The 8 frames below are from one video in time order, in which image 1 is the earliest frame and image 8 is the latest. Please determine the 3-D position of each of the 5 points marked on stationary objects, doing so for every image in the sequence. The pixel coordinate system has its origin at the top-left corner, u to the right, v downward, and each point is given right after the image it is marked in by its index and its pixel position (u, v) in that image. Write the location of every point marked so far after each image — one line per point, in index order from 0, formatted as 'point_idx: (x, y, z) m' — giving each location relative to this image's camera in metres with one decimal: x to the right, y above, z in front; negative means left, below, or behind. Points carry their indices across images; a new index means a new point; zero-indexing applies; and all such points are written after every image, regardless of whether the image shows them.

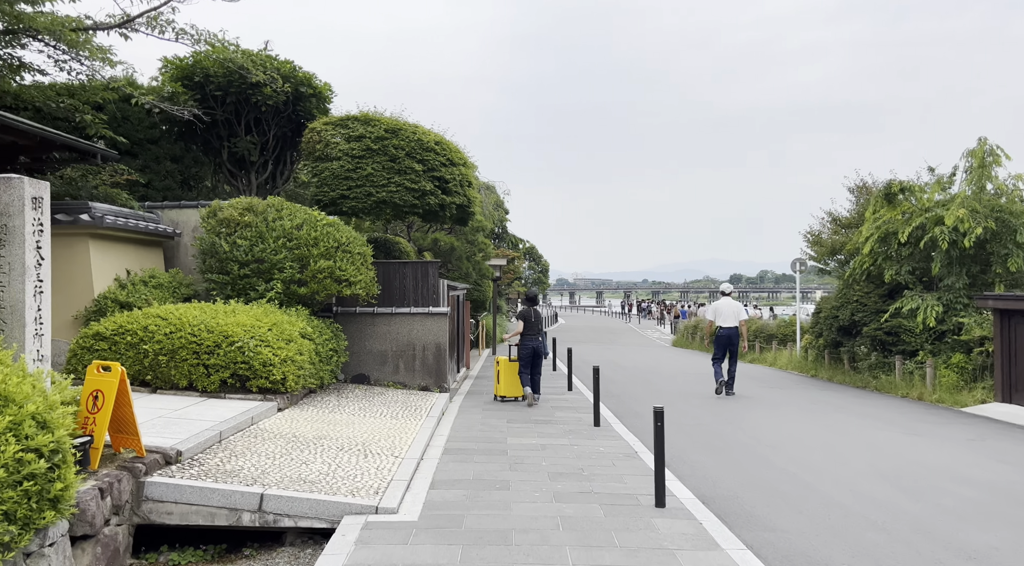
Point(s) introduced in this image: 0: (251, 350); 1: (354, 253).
0: (-2.9, -0.7, +8.8) m
1: (-2.4, +0.4, +11.1) m
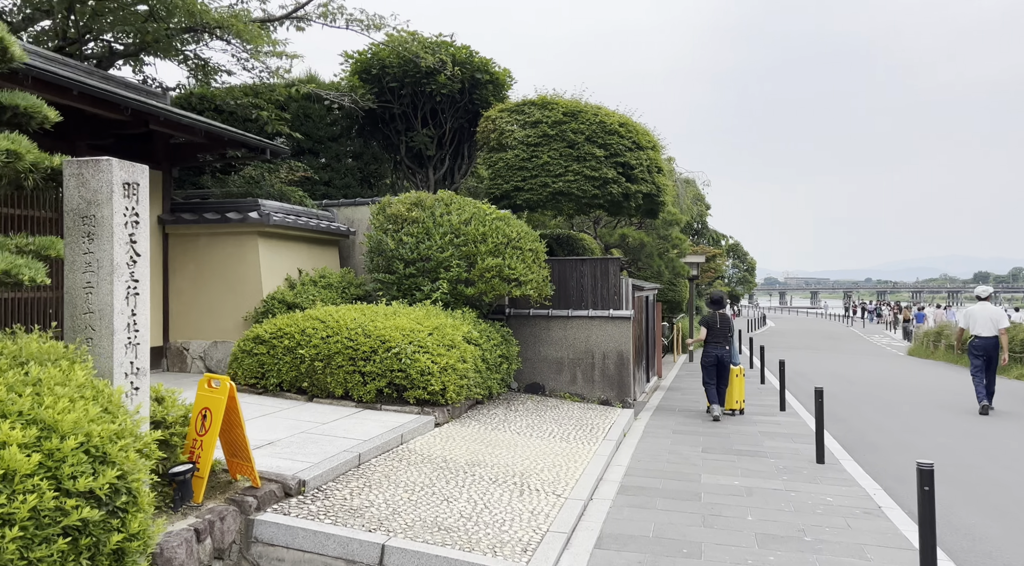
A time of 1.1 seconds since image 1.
0: (-1.1, -0.7, +7.9) m
1: (0.0, +0.4, +10.0) m
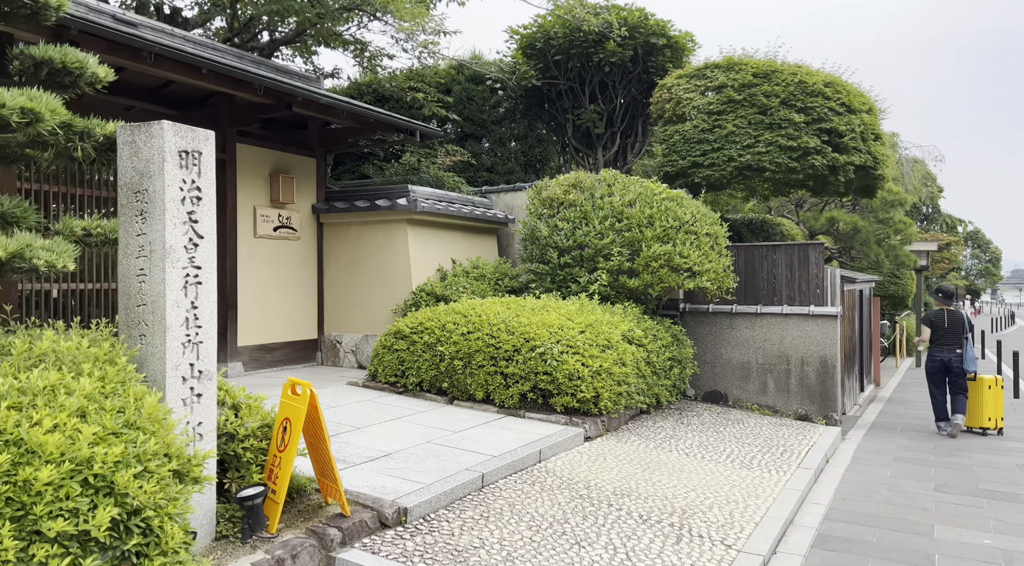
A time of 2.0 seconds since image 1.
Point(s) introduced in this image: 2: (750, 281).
0: (+0.4, -0.7, +6.8) m
1: (+1.9, +0.5, +8.6) m
2: (+2.9, 0.0, +9.6) m
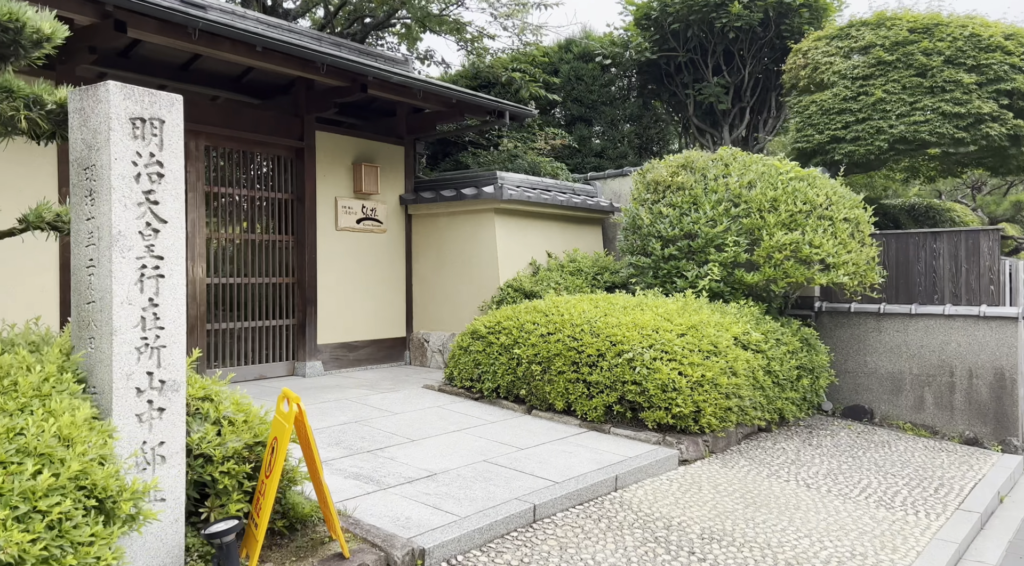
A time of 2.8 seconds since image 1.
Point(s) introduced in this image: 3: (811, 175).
0: (+1.0, -0.6, +5.8) m
1: (+2.8, +0.5, +7.2) m
2: (+4.0, +0.1, +8.1) m
3: (+2.9, +1.0, +7.7) m
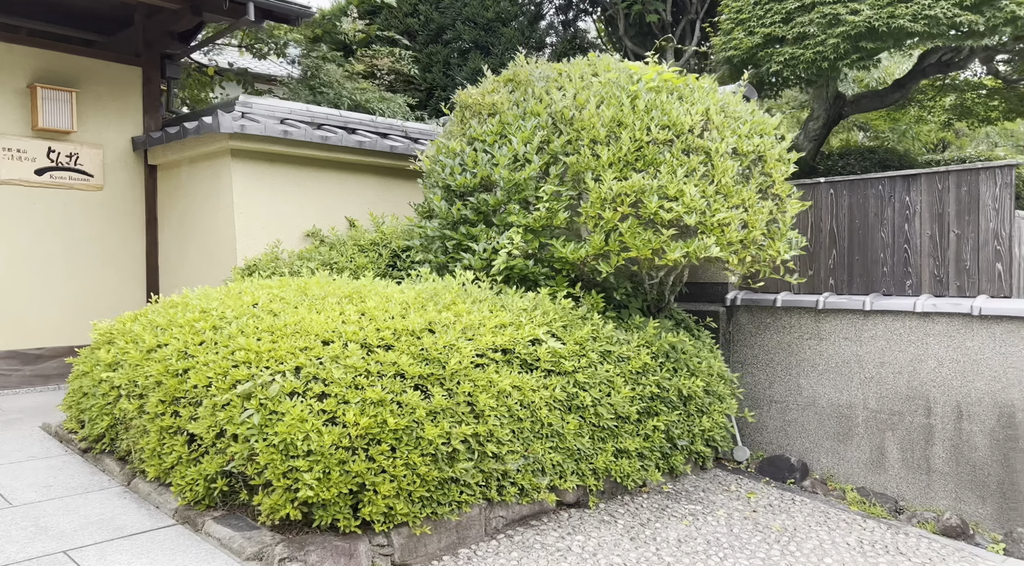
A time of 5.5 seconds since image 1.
0: (-1.0, -0.5, +3.1) m
1: (+1.0, +0.7, +4.3) m
2: (+2.2, +0.2, +5.0) m
3: (+1.0, +1.2, +4.8) m
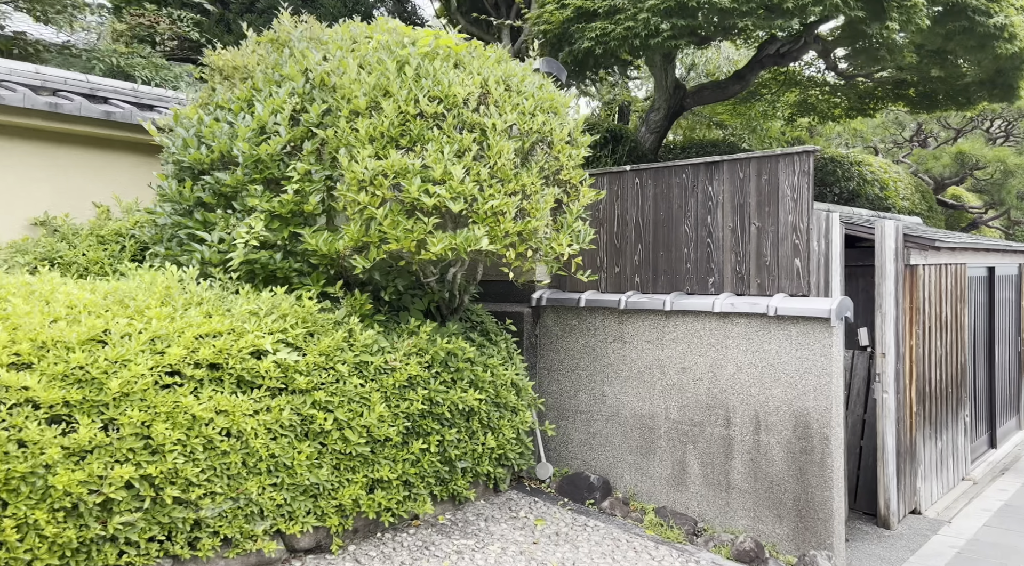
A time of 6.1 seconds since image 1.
0: (-2.0, -0.5, +2.2) m
1: (-0.3, +0.7, +3.6) m
2: (+0.9, +0.2, +4.5) m
3: (-0.3, +1.2, +4.1) m
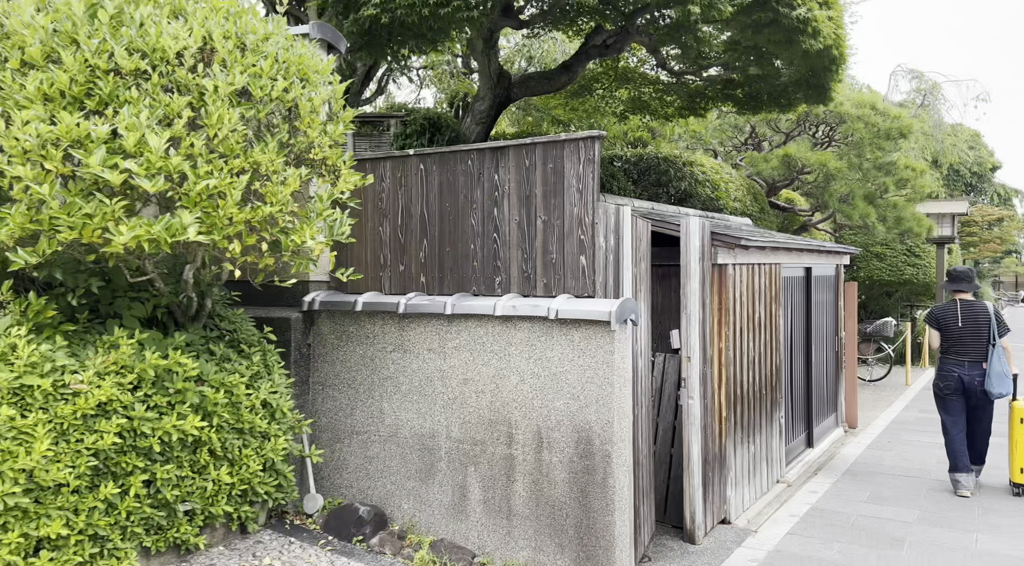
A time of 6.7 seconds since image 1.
0: (-2.8, -0.5, +1.1) m
1: (-1.3, +0.7, +2.8) m
2: (-0.4, +0.2, +3.9) m
3: (-1.4, +1.2, +3.3) m
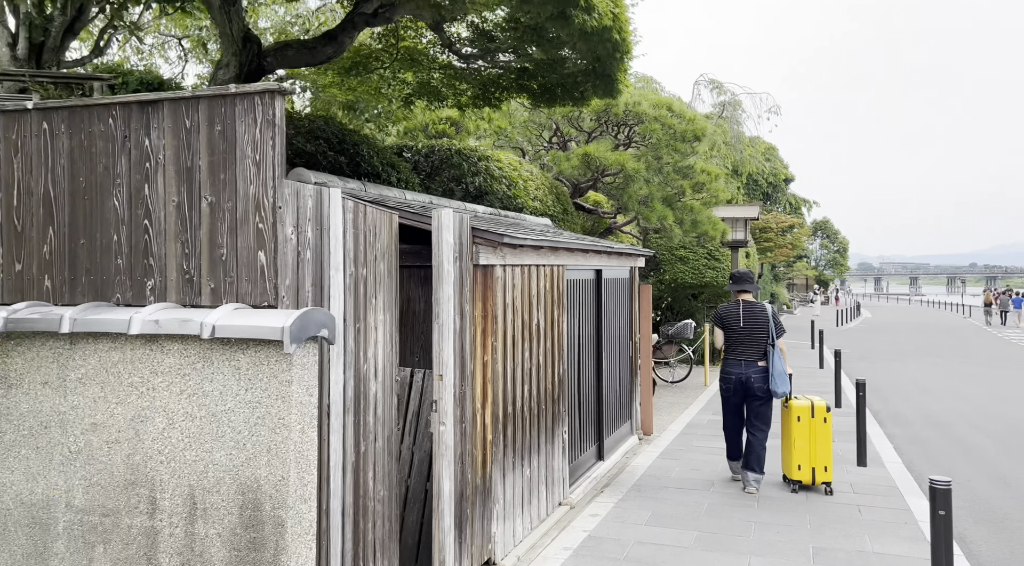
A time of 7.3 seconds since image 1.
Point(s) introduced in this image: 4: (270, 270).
0: (-3.5, -0.5, -0.5) m
1: (-2.3, +0.7, +1.5) m
2: (-1.6, +0.2, +2.7) m
3: (-2.5, +1.2, +1.9) m
4: (-0.8, 0.0, +2.6) m
